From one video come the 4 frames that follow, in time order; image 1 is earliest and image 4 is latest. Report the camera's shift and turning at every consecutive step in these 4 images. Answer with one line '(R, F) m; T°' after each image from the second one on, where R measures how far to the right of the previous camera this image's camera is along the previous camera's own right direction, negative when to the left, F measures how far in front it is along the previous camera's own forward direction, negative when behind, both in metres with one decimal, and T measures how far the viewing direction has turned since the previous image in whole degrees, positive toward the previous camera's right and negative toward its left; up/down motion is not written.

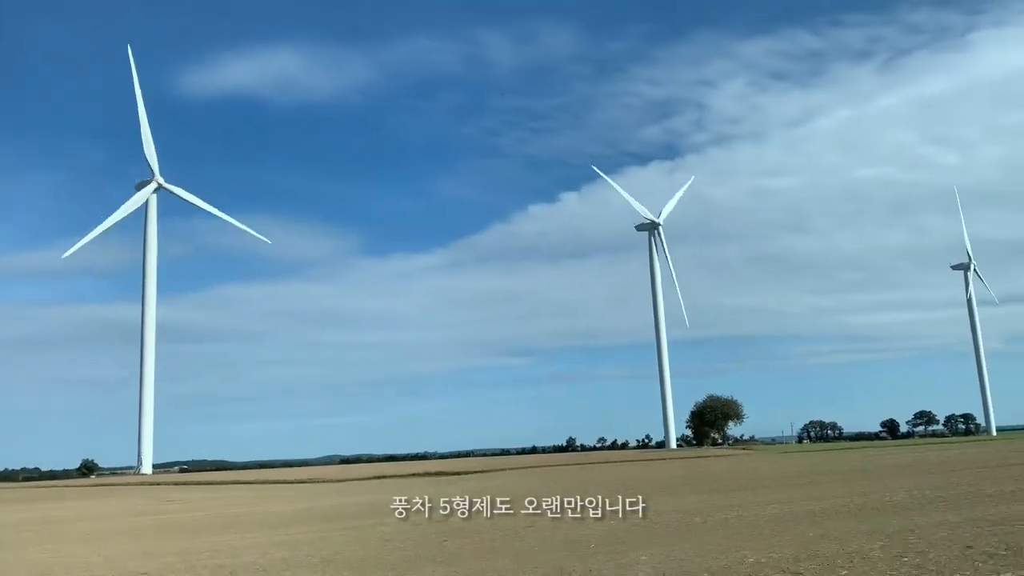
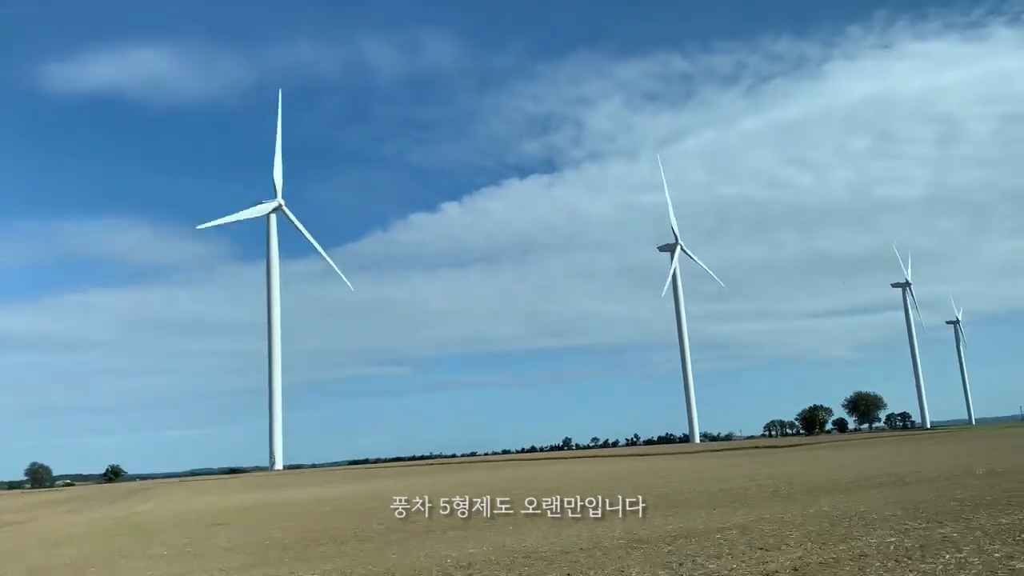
(-6.7, -1.4) m; +9°
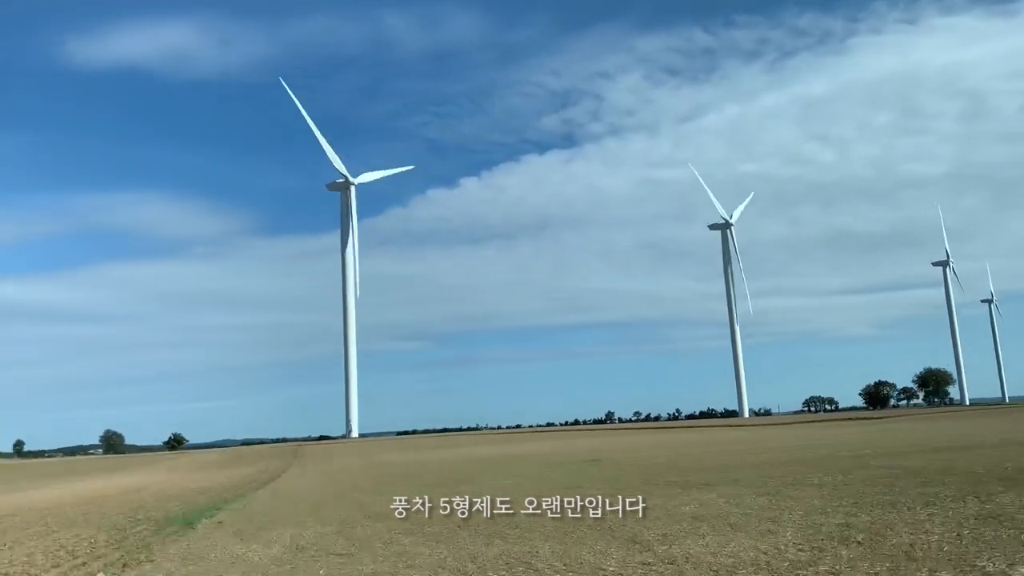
(-2.0, -1.3) m; -1°
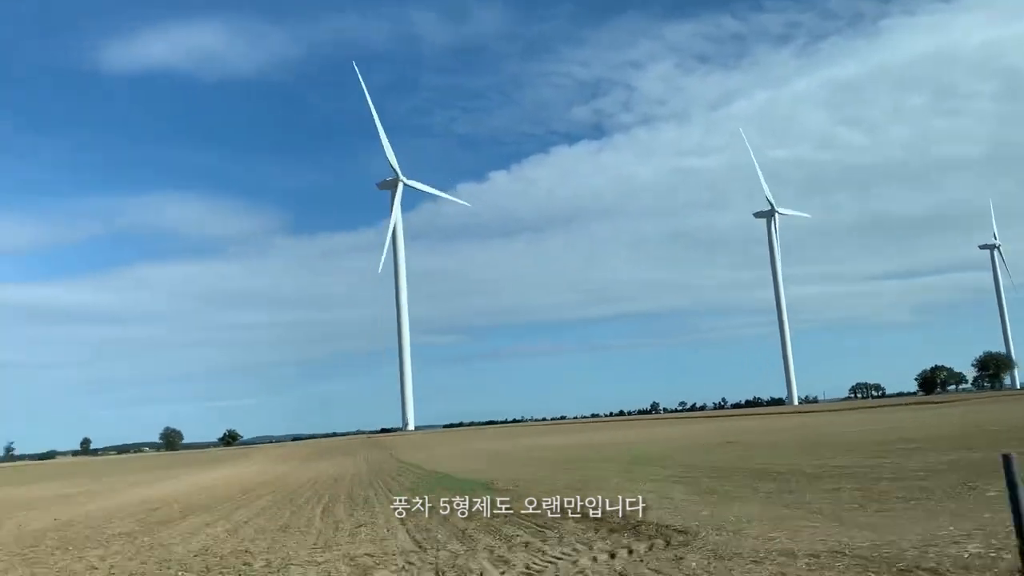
(-0.8, -0.5) m; -2°
